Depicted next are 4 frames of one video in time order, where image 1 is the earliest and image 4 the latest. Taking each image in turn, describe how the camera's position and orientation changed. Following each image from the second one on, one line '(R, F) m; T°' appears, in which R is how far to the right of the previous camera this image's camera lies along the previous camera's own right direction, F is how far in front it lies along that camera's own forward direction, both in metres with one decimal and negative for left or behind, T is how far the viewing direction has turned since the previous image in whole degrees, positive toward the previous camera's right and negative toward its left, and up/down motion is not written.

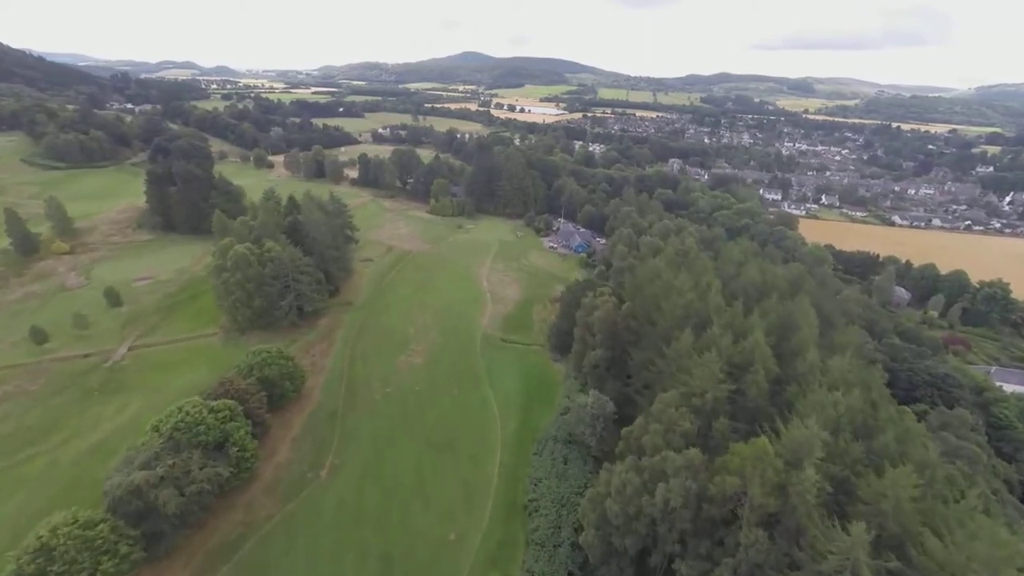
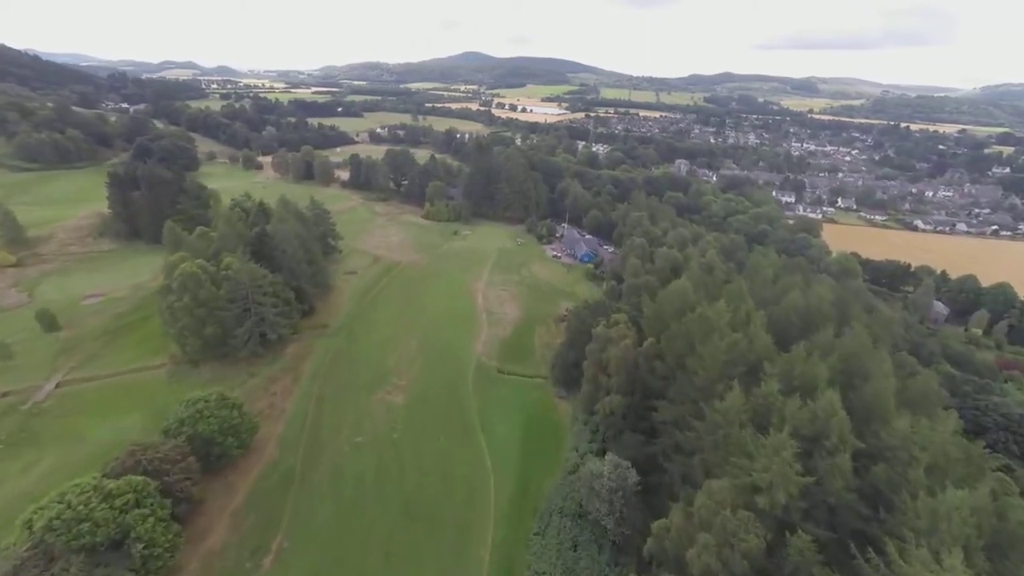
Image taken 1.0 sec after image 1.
(+0.4, +8.4) m; 0°
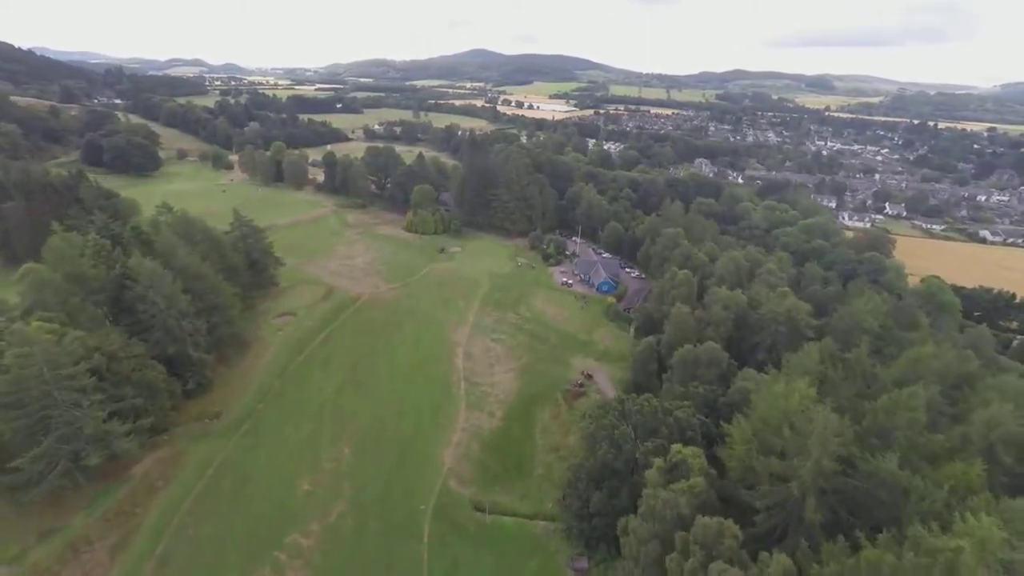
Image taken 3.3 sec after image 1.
(+1.5, +20.2) m; -1°
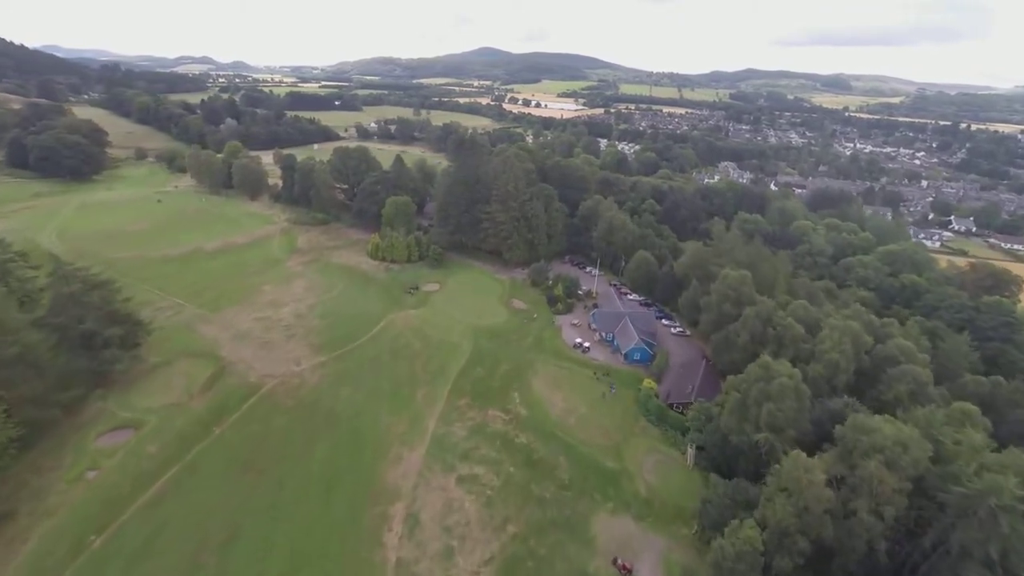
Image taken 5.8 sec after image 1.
(+1.8, +21.8) m; -1°
